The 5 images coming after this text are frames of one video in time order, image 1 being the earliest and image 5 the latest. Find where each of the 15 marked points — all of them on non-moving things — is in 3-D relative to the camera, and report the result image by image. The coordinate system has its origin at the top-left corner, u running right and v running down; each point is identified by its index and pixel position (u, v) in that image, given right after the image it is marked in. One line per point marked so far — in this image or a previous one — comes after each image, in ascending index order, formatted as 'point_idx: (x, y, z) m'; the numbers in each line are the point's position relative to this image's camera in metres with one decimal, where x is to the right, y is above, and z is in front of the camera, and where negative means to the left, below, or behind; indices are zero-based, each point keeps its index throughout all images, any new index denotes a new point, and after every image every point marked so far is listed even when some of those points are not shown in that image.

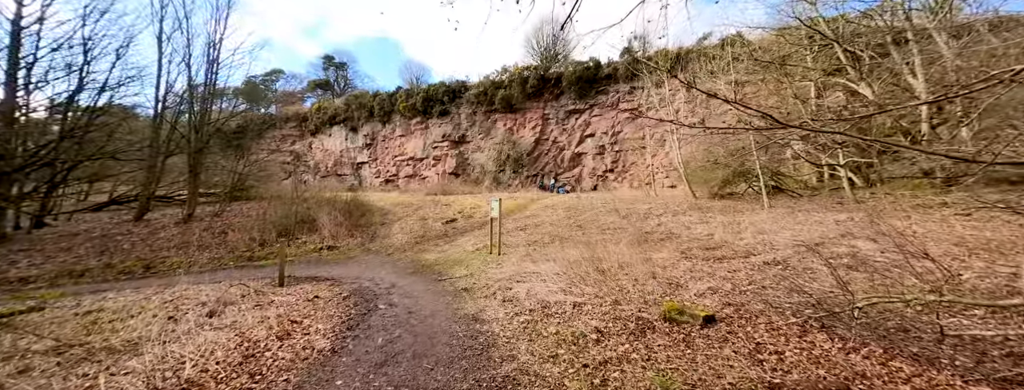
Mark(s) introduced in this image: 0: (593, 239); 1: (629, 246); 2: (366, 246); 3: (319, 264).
0: (+2.0, -1.1, +8.8) m
1: (+2.5, -1.1, +7.6) m
2: (-4.8, -1.7, +11.5) m
3: (-5.4, -1.9, +9.6) m
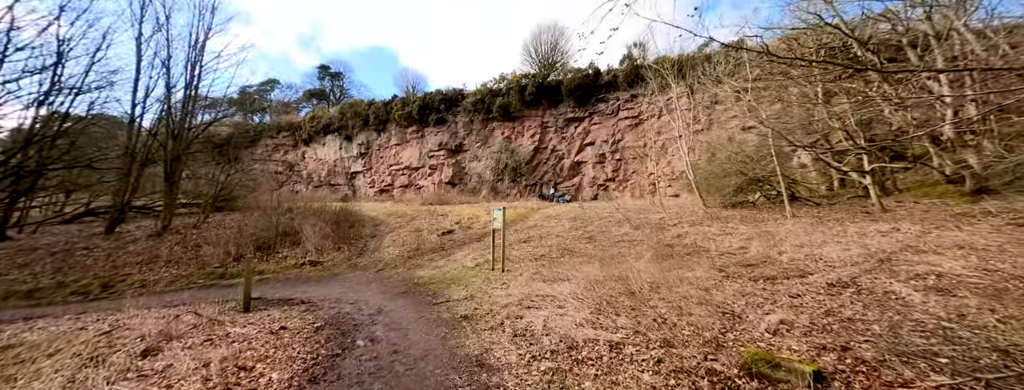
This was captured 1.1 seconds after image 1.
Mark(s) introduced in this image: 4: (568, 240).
0: (+2.2, -1.3, +7.8) m
1: (+2.6, -1.3, +6.5) m
2: (-4.7, -1.9, +10.4) m
3: (-5.2, -2.1, +8.5) m
4: (+1.7, -1.3, +10.4) m
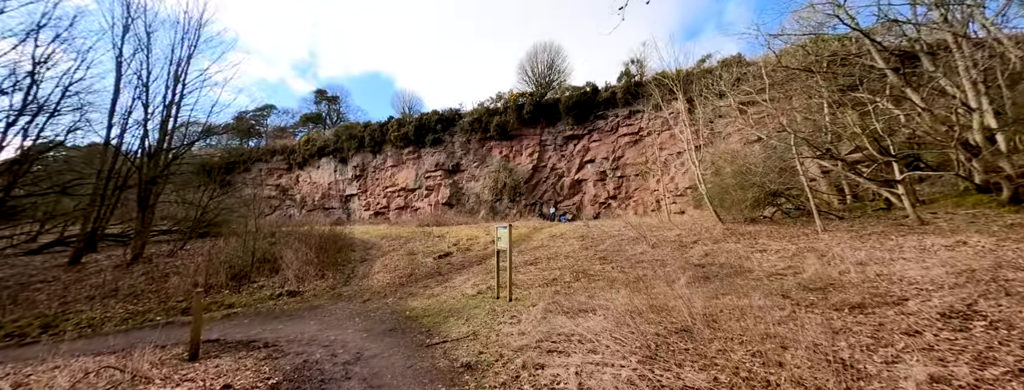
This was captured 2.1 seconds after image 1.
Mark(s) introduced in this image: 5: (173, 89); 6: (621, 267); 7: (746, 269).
0: (+2.3, -1.6, +6.7) m
1: (+2.8, -1.4, +5.4) m
2: (-4.6, -2.5, +9.1) m
3: (-5.1, -2.6, +7.3) m
4: (+1.8, -1.8, +9.2) m
5: (-15.2, +4.7, +15.7) m
6: (+2.5, -1.6, +8.0) m
7: (+4.3, -1.4, +6.5) m
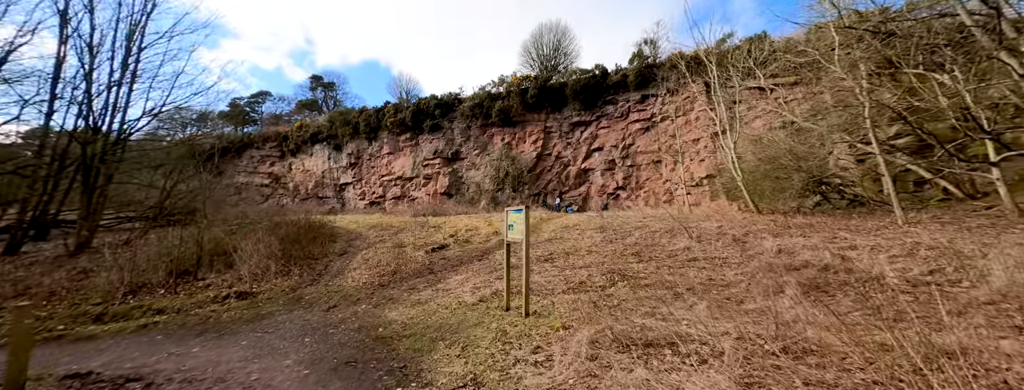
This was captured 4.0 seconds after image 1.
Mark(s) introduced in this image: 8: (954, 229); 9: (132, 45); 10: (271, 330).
0: (+2.5, -1.2, +4.7) m
1: (+3.0, -1.1, +3.4) m
2: (-4.4, -2.0, +7.2) m
3: (-4.9, -2.1, +5.3) m
4: (+2.0, -1.3, +7.3) m
5: (-14.9, +5.5, +13.6) m
6: (+2.7, -1.2, +6.0) m
7: (+4.5, -1.0, +4.5) m
8: (+9.1, -0.7, +7.3) m
9: (-14.8, +5.8, +13.7) m
10: (-3.6, -2.0, +5.2) m
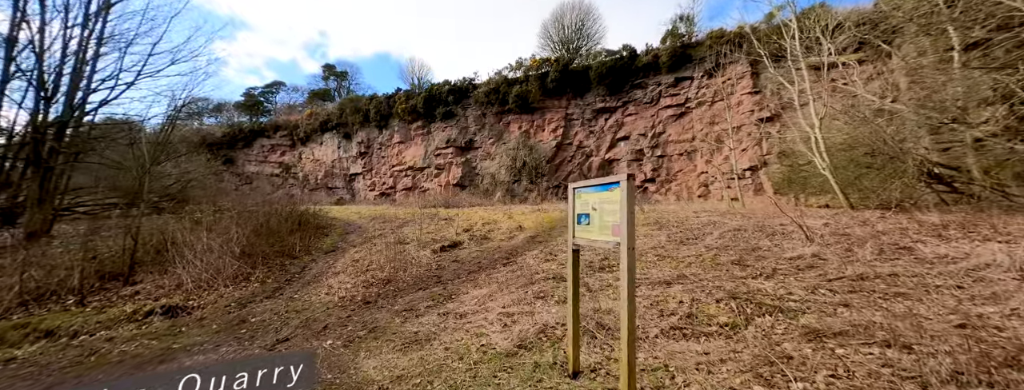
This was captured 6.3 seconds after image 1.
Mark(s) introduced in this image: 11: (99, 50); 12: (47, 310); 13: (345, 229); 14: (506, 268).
0: (+3.1, -1.0, +2.3) m
1: (+3.5, -0.9, +1.0) m
2: (-3.7, -1.6, +5.0) m
3: (-4.3, -1.7, +3.1) m
4: (+2.6, -1.0, +4.9) m
5: (-14.0, +6.1, +11.7) m
6: (+3.3, -1.0, +3.6) m
7: (+5.0, -0.8, +2.0) m
8: (+9.8, -0.5, +4.6) m
9: (-13.8, +6.4, +11.7) m
10: (-3.1, -1.7, +3.0) m
11: (-13.9, +4.9, +11.8) m
12: (-7.0, -1.7, +5.5) m
13: (-5.3, -1.1, +11.2) m
14: (-0.1, -1.2, +6.1) m
